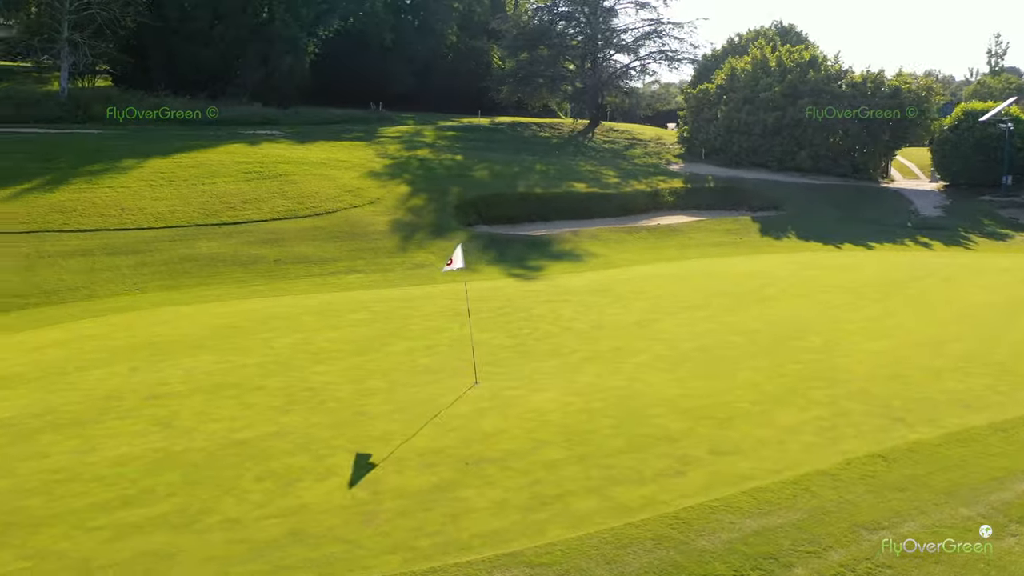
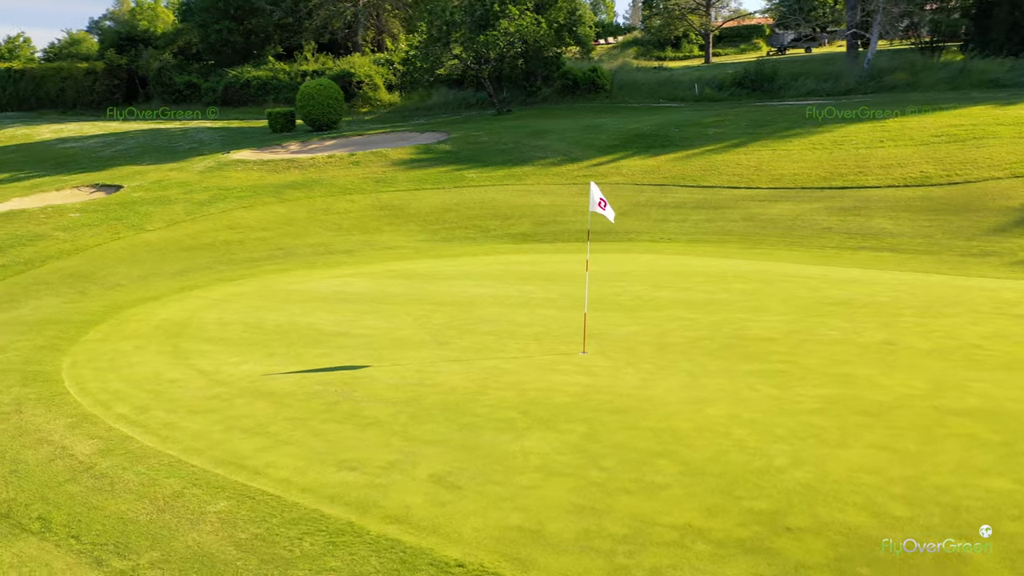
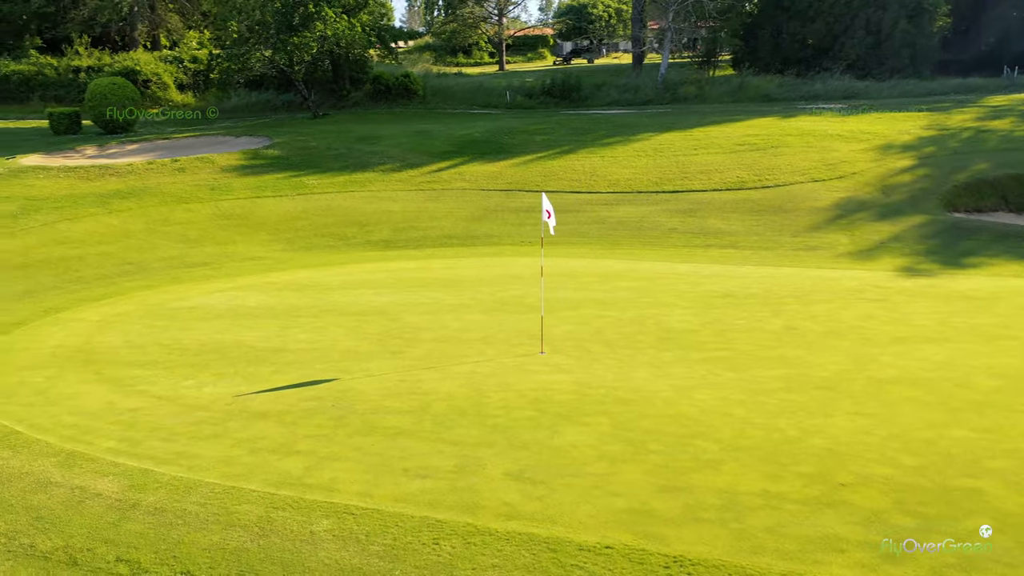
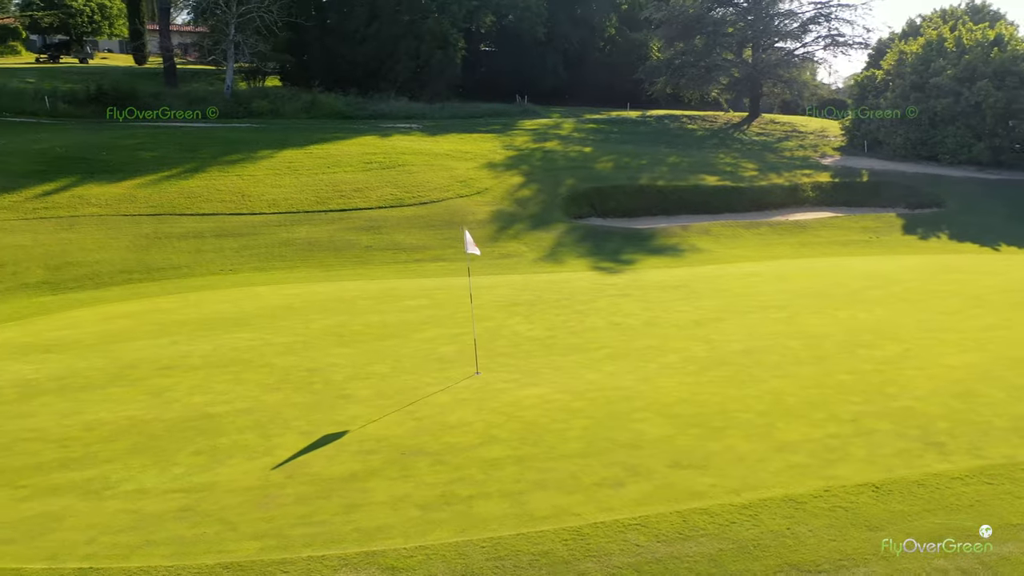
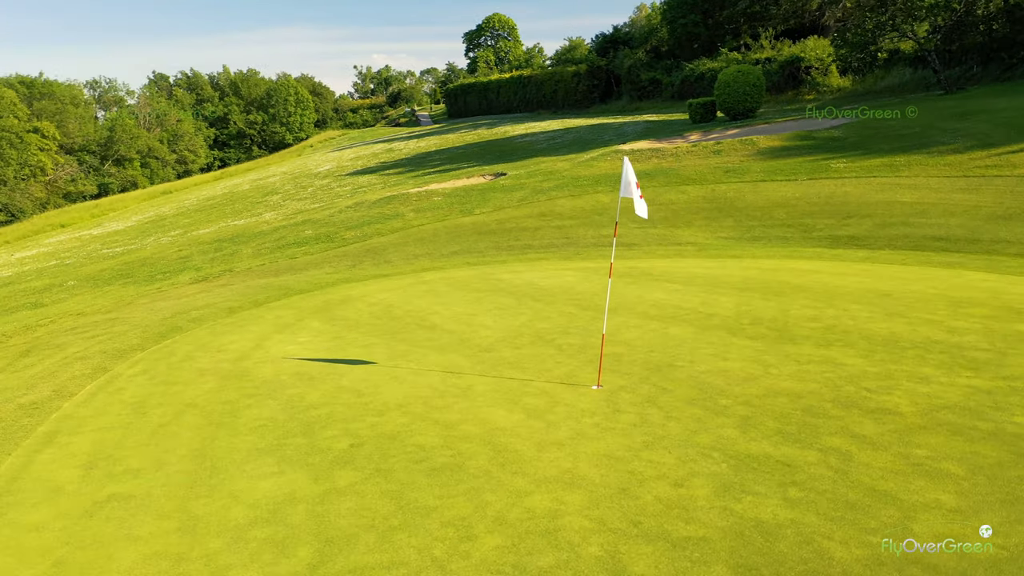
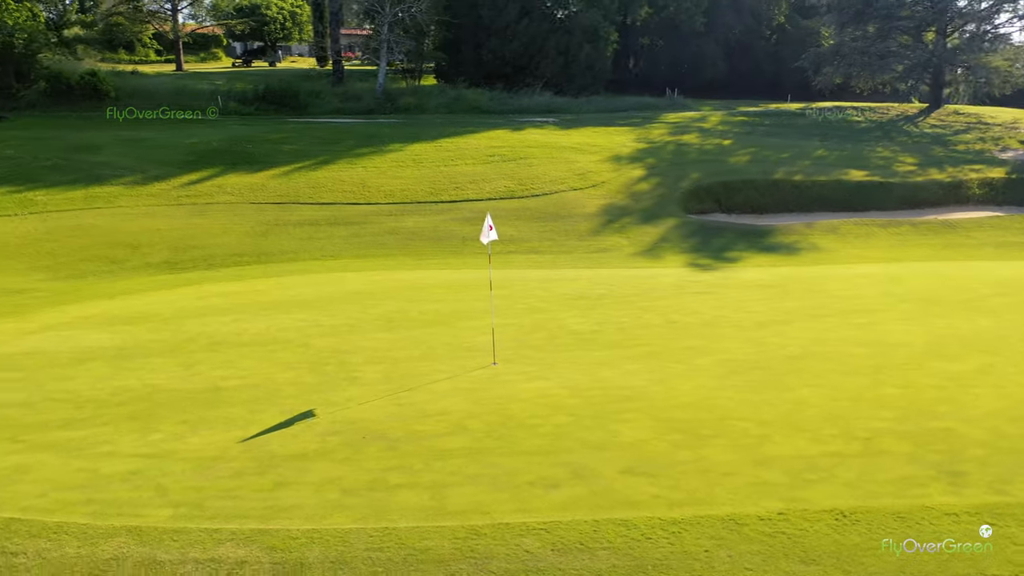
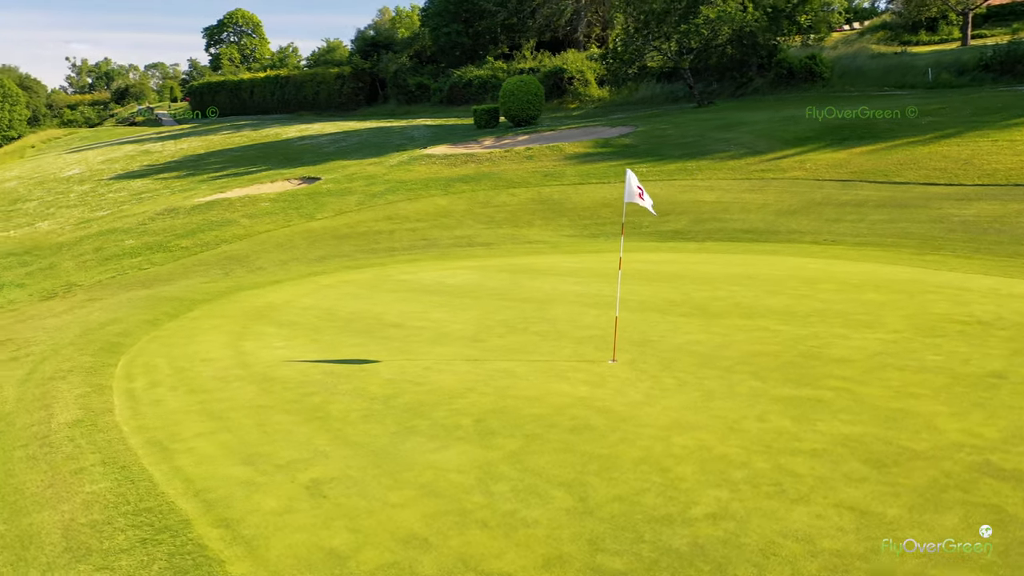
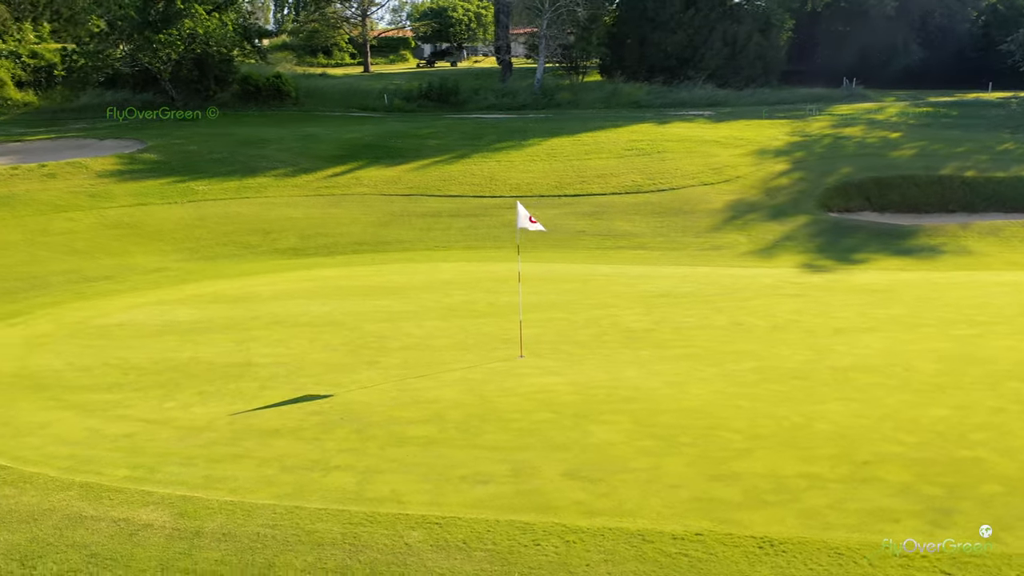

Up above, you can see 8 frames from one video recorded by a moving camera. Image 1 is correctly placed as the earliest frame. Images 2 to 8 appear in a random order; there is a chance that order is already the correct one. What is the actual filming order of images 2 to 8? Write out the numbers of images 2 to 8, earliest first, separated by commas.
4, 6, 8, 3, 2, 7, 5
